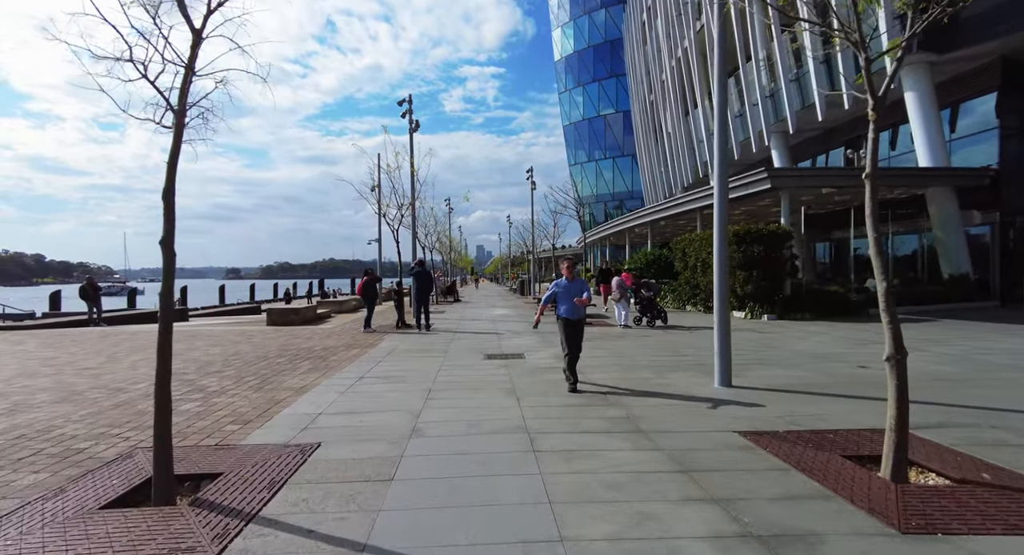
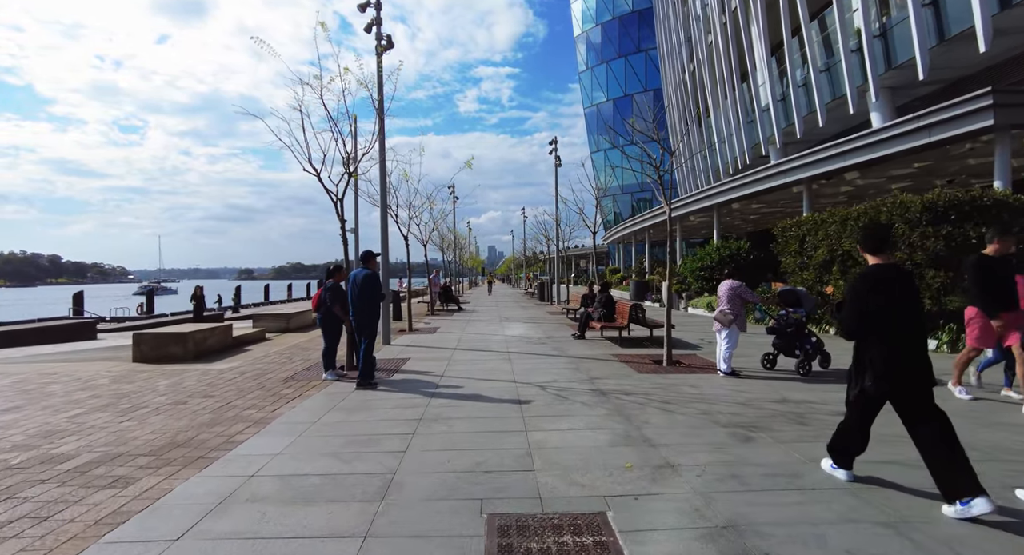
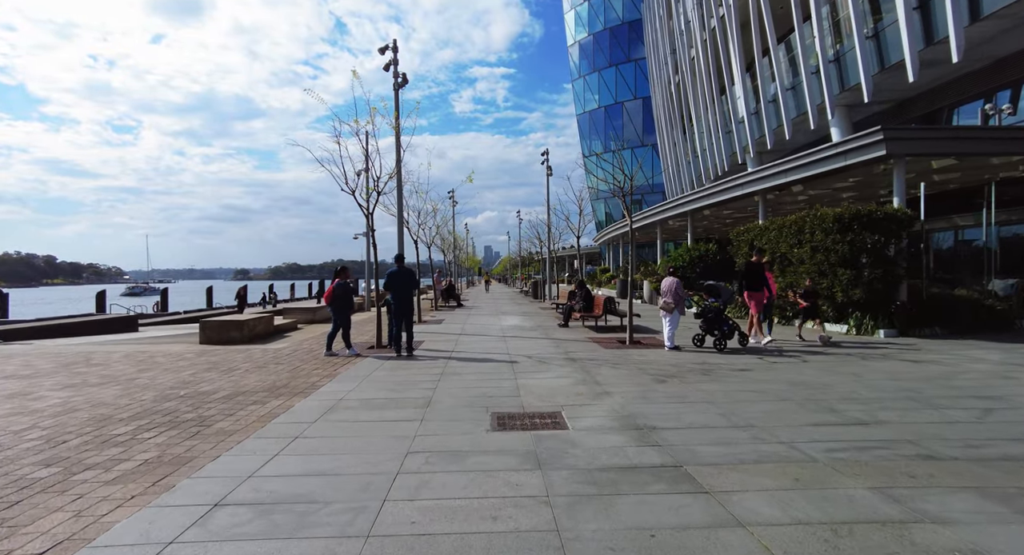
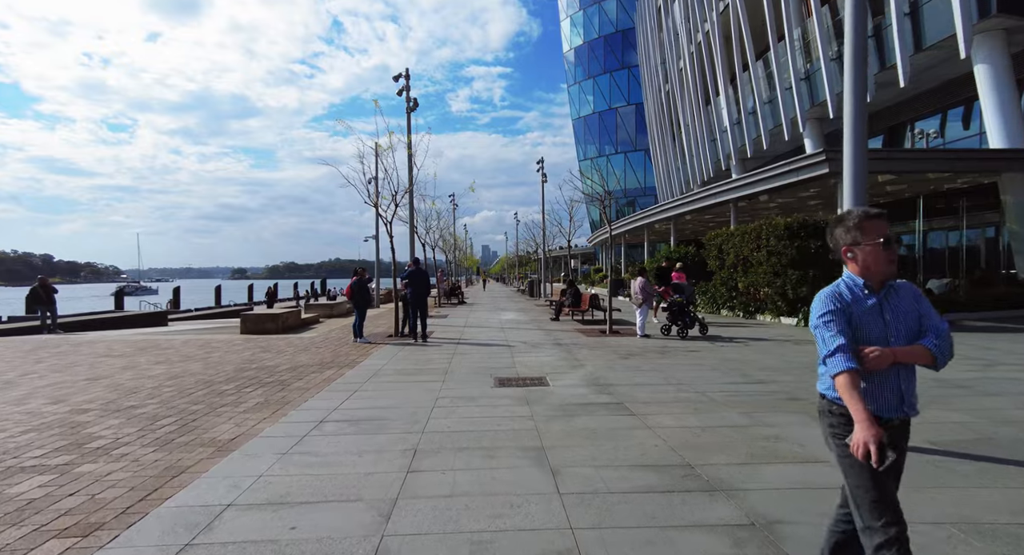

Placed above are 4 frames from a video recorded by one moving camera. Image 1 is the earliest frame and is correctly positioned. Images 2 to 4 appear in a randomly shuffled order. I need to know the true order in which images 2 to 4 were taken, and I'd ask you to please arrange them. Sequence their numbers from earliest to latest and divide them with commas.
4, 3, 2
